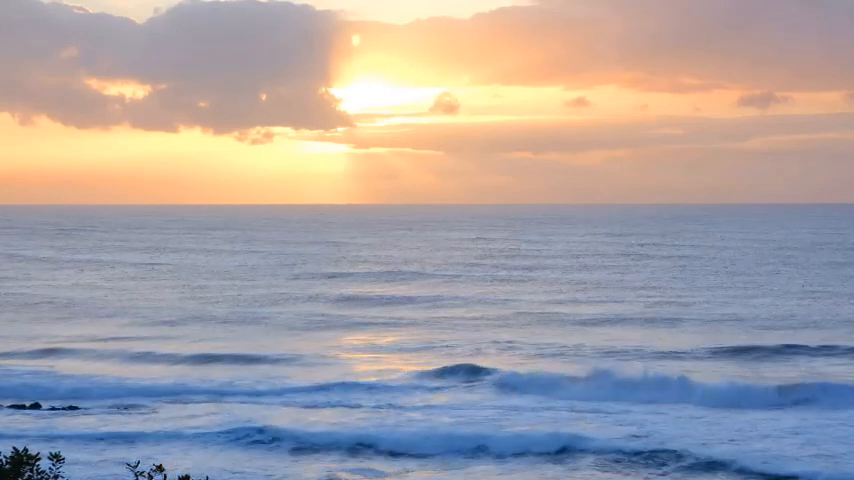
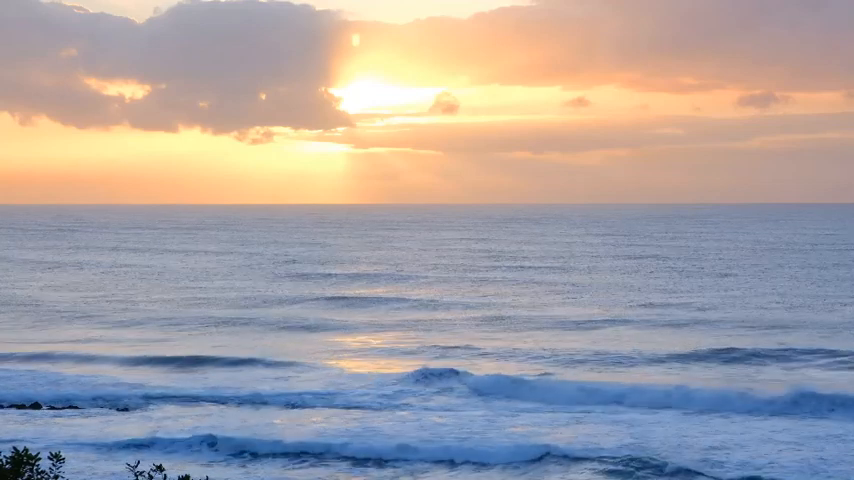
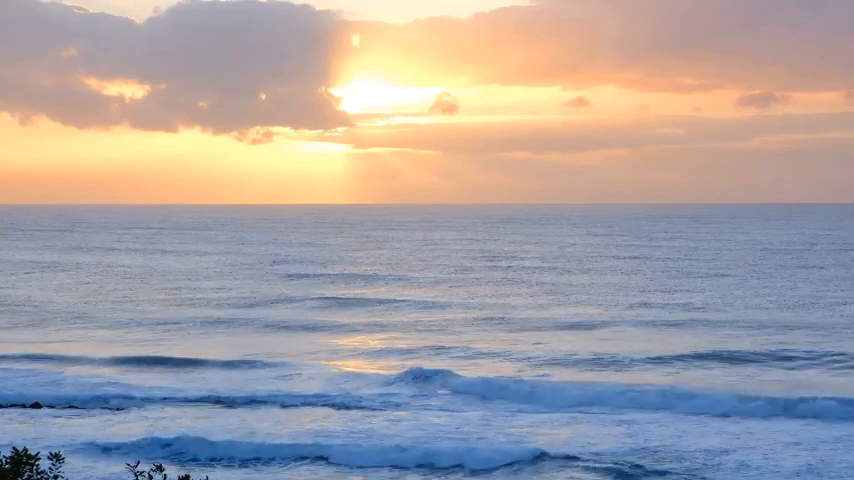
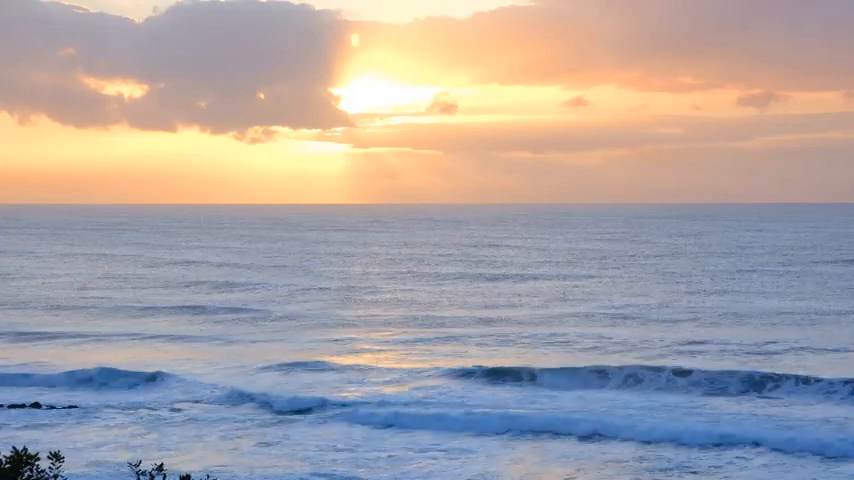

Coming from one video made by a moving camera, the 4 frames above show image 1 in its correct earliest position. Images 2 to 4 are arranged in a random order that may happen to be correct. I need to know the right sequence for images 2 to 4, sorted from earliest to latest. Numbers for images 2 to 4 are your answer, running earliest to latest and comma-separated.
2, 3, 4
